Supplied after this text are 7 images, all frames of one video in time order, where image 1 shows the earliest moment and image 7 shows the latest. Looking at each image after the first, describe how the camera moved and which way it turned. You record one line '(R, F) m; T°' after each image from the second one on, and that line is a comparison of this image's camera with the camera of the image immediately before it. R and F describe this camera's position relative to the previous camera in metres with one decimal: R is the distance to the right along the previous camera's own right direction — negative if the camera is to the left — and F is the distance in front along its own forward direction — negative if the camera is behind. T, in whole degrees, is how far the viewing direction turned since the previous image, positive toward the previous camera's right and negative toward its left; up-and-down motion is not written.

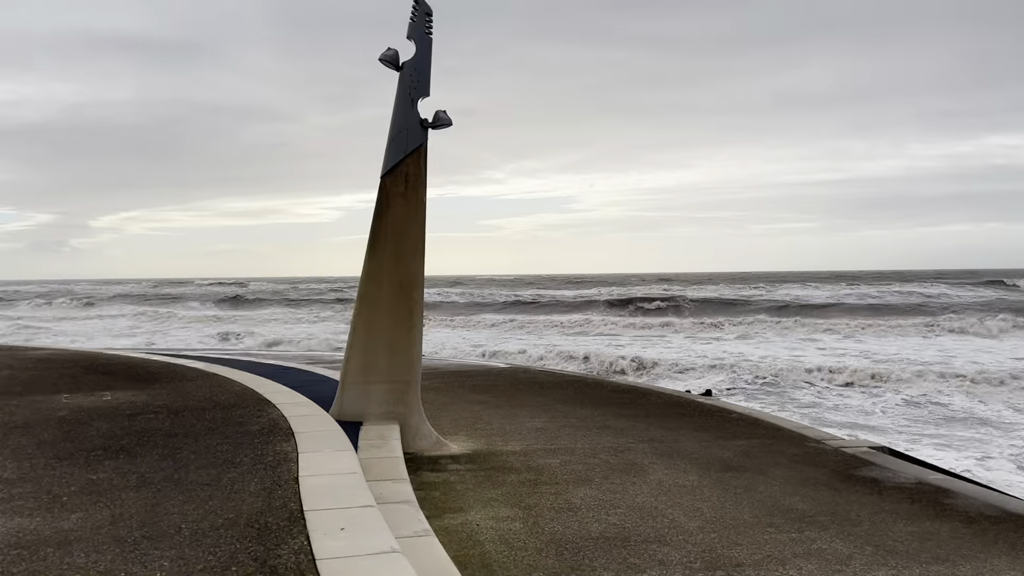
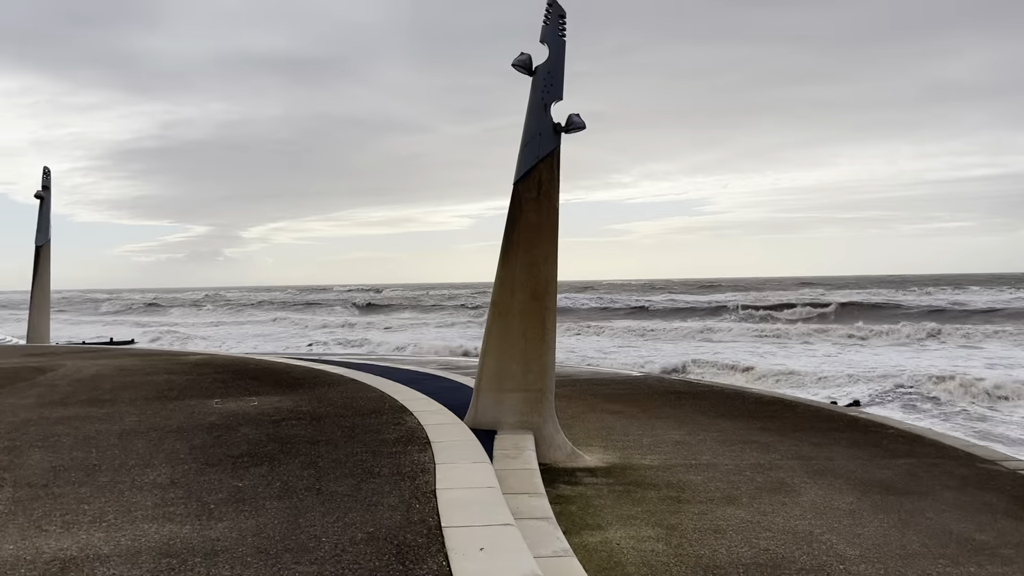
(-0.1, +0.2) m; -9°
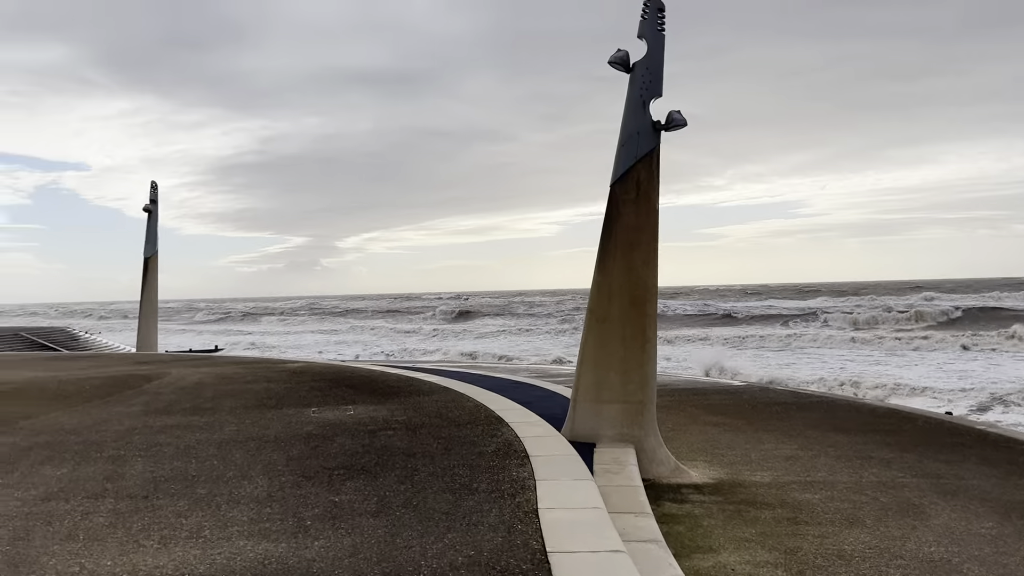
(-0.1, +0.2) m; -6°
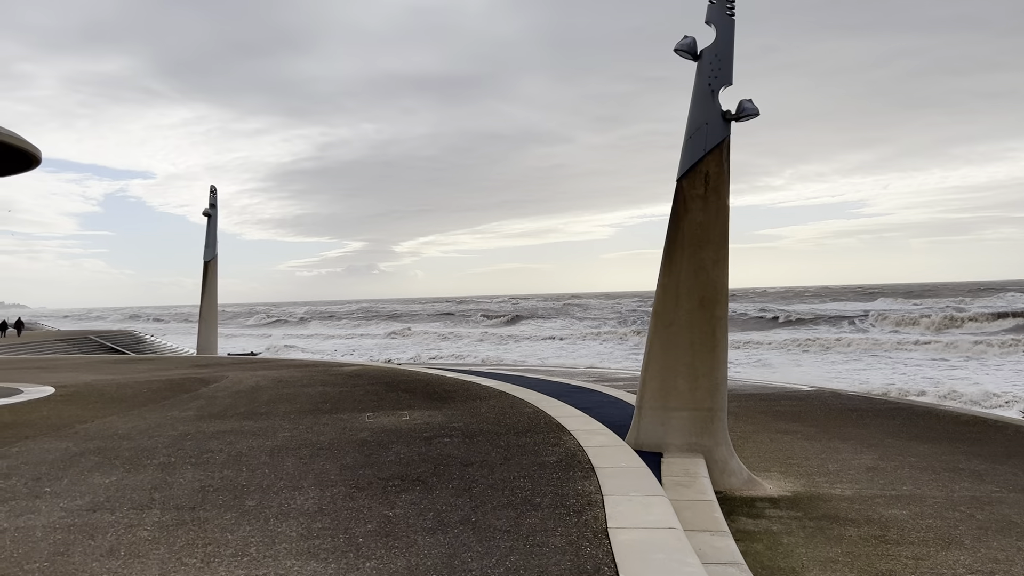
(0.0, +0.3) m; -4°
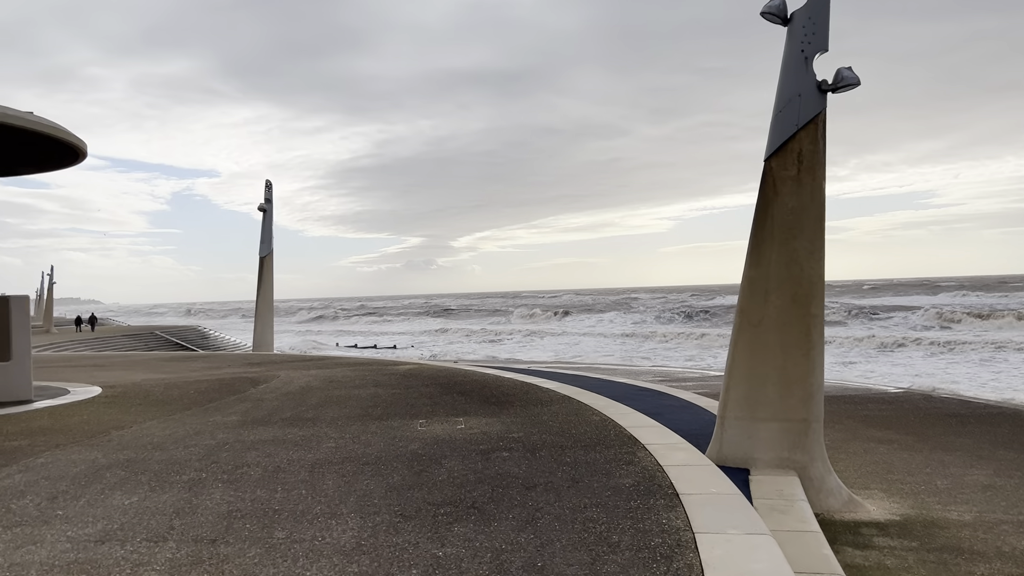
(-0.1, +0.6) m; -4°
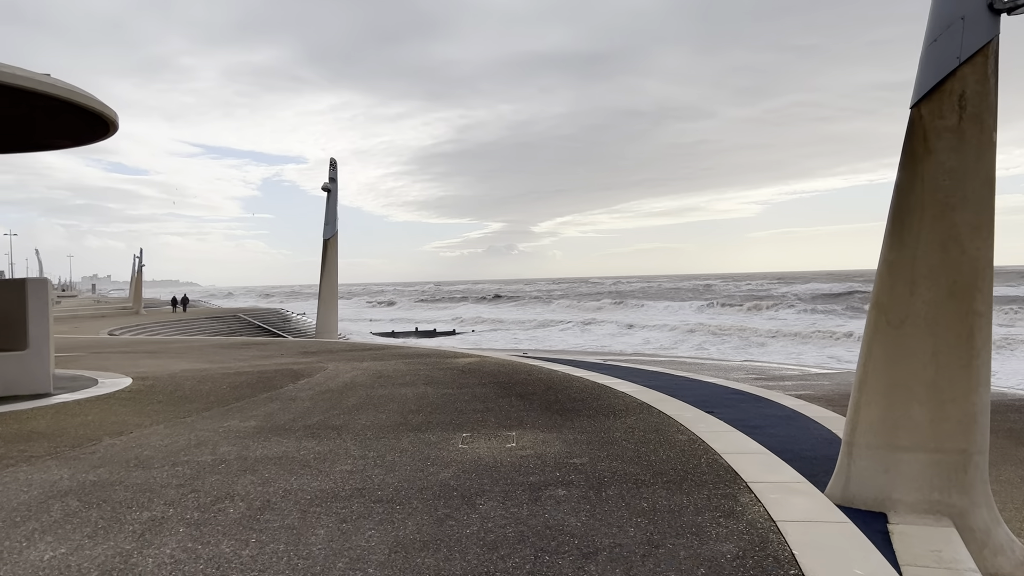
(+0.1, +1.1) m; -6°
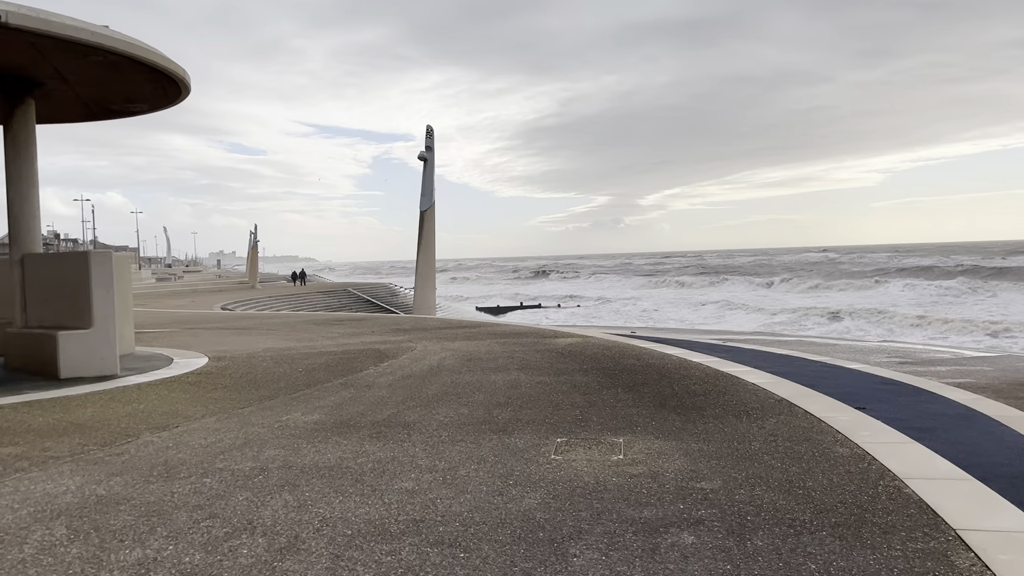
(0.0, +0.9) m; -7°
